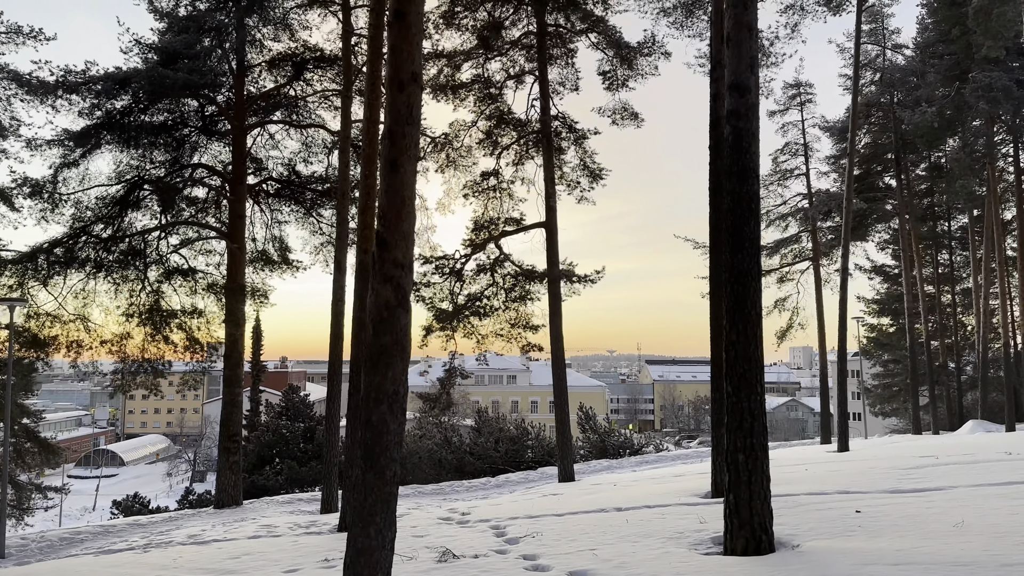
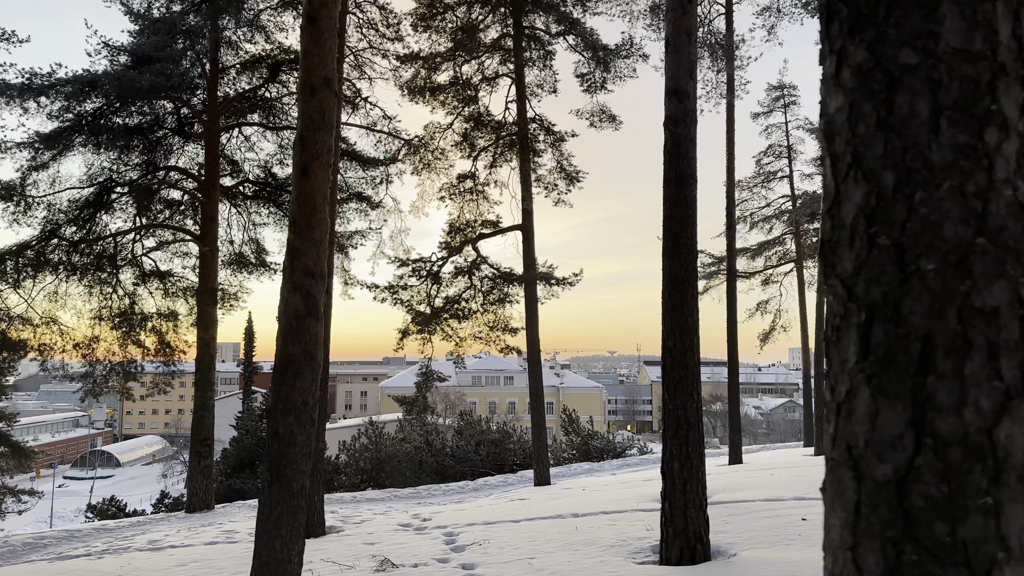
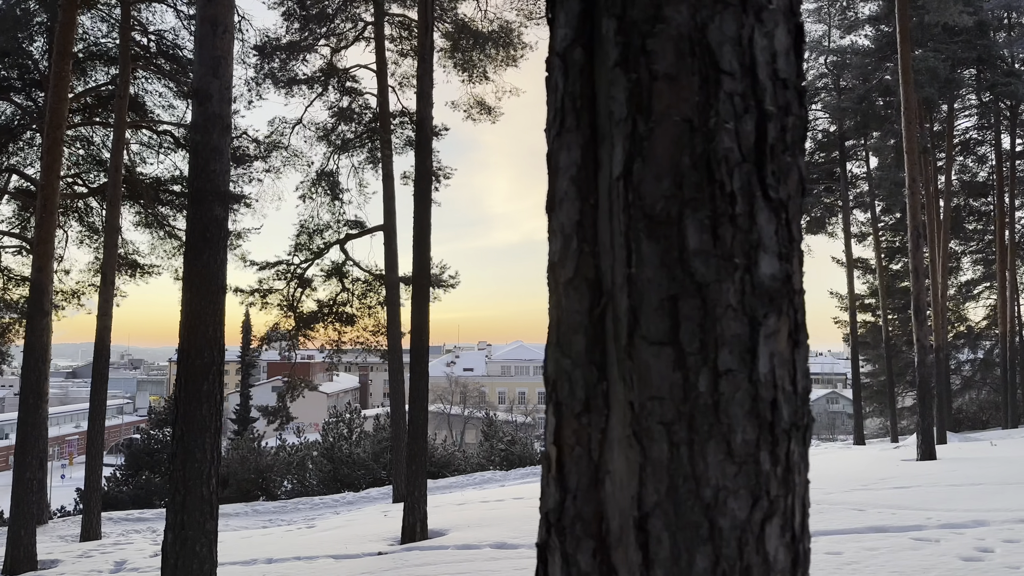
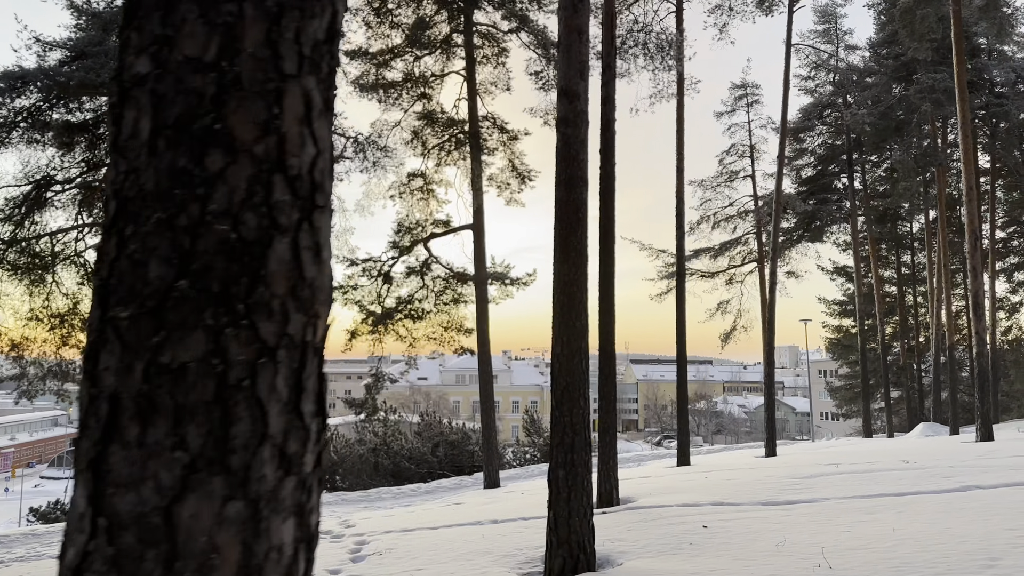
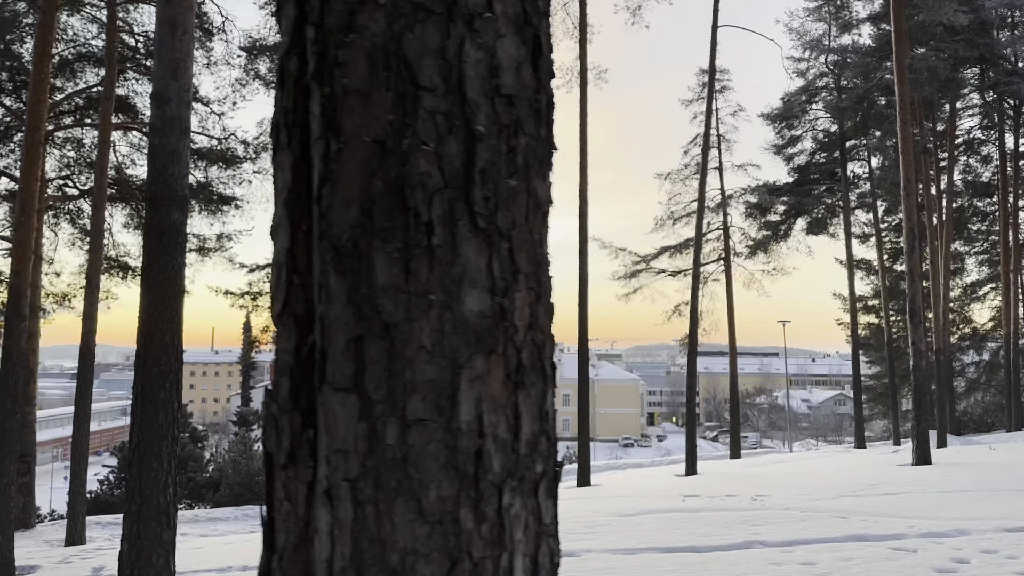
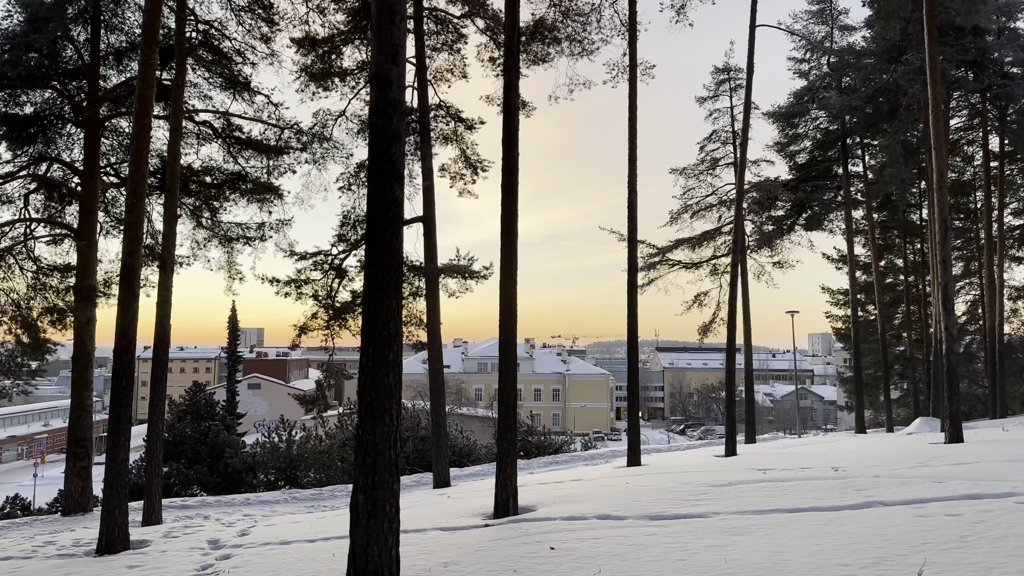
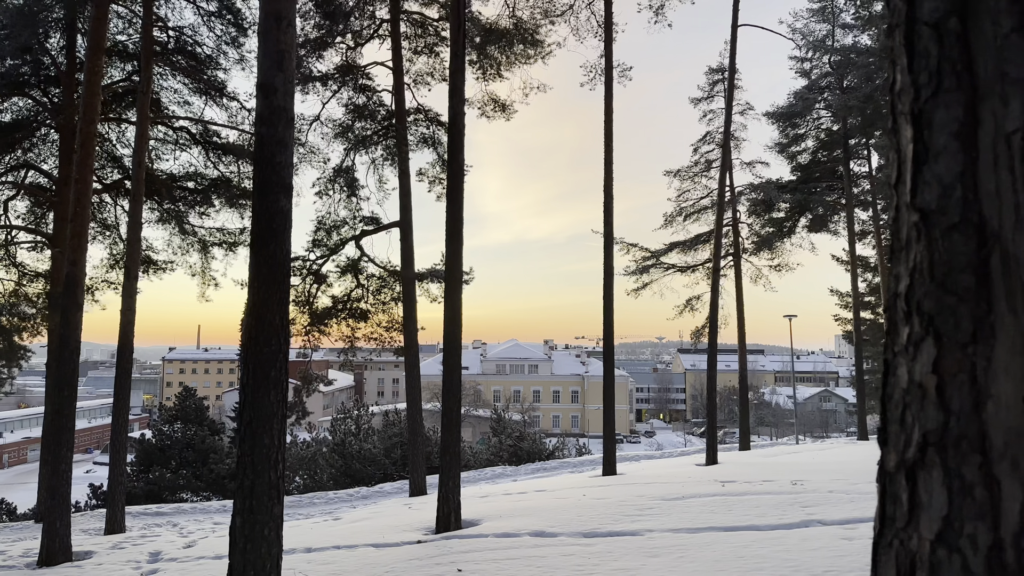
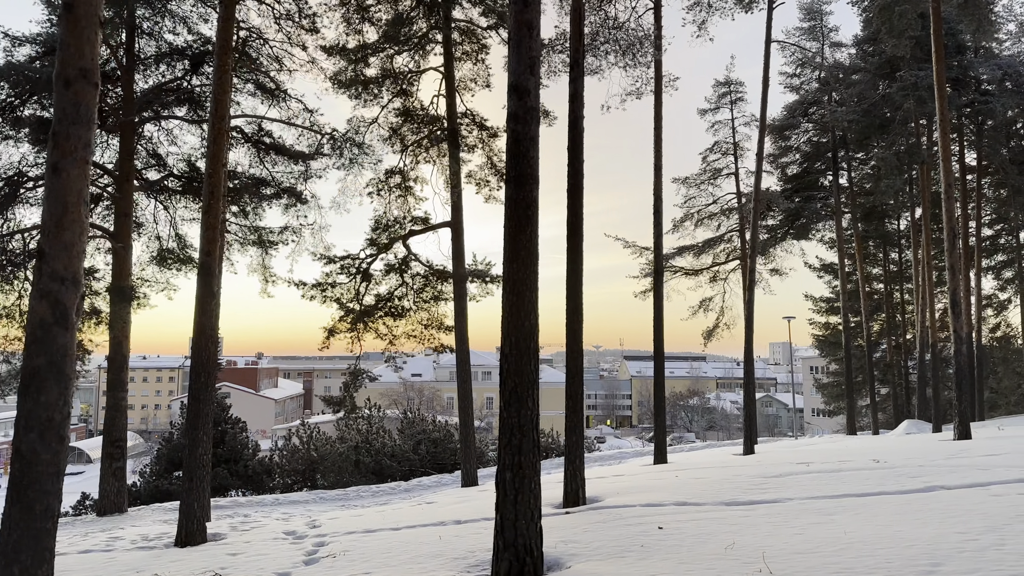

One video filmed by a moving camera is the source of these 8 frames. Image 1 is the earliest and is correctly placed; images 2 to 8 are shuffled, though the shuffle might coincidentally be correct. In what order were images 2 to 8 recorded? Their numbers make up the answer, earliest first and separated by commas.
2, 4, 8, 6, 7, 3, 5
